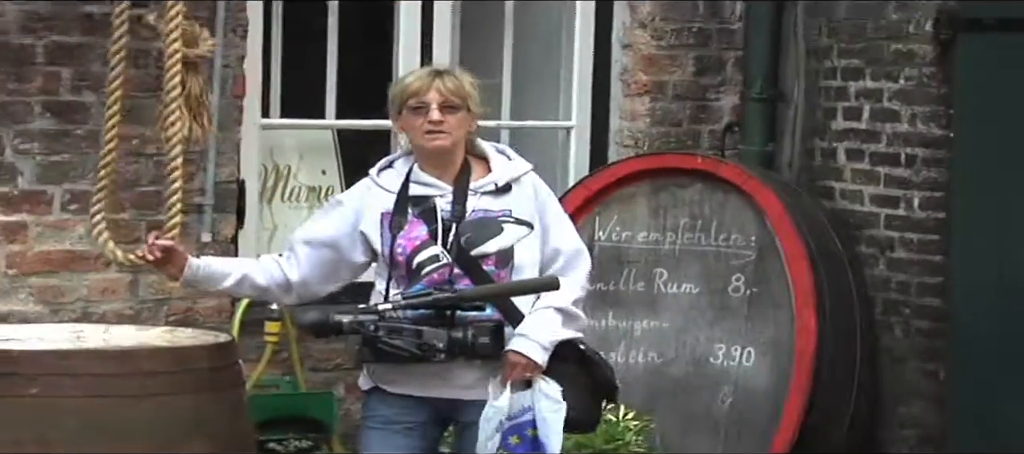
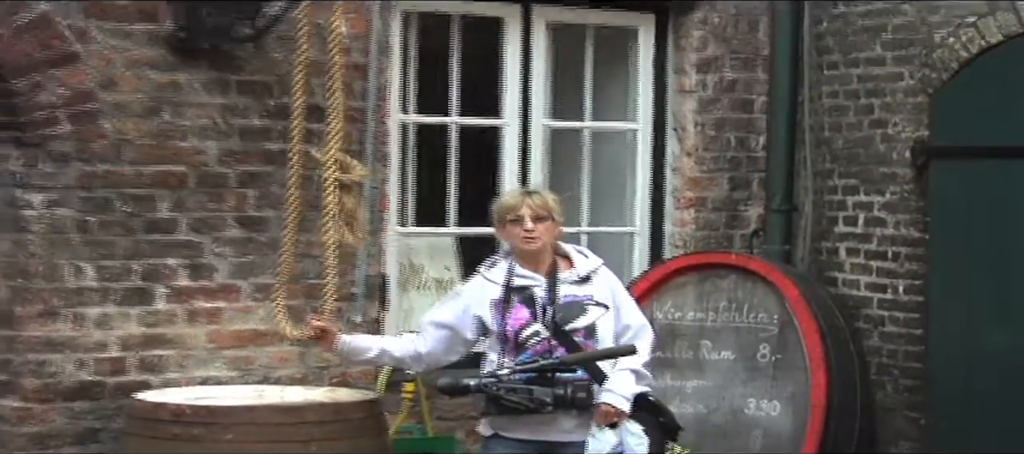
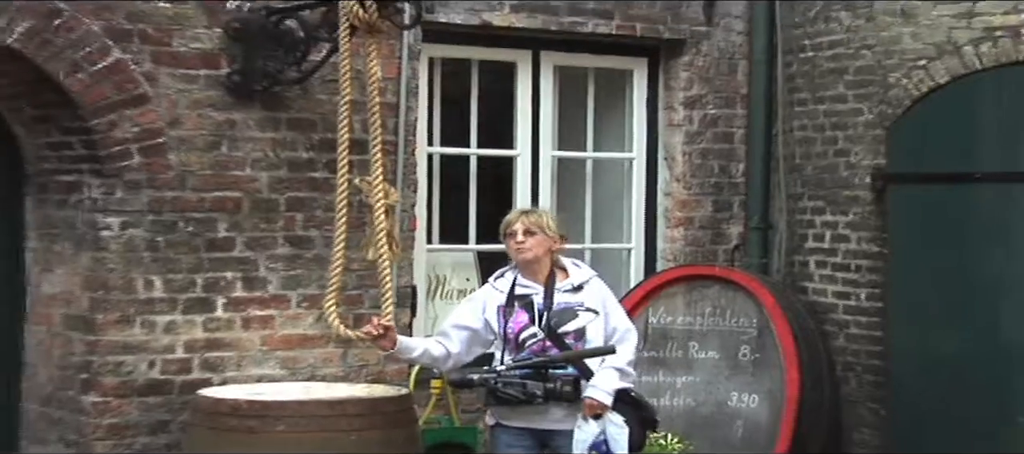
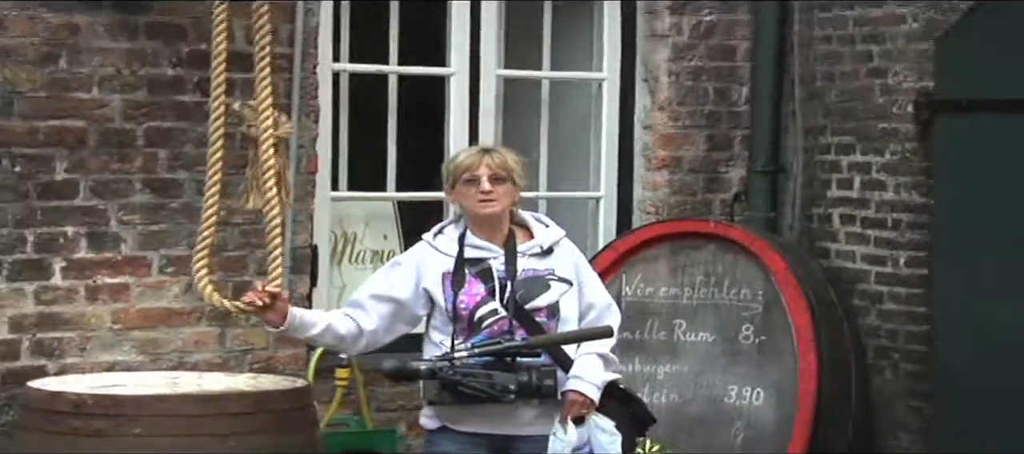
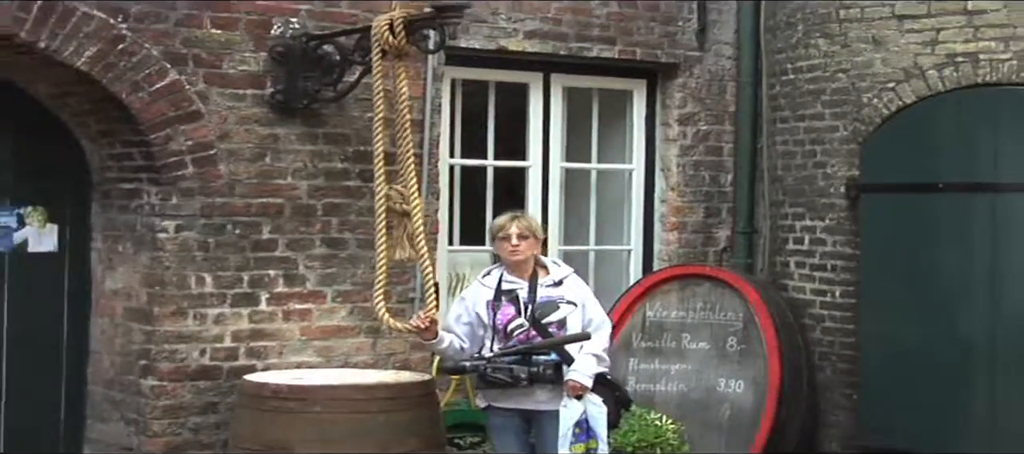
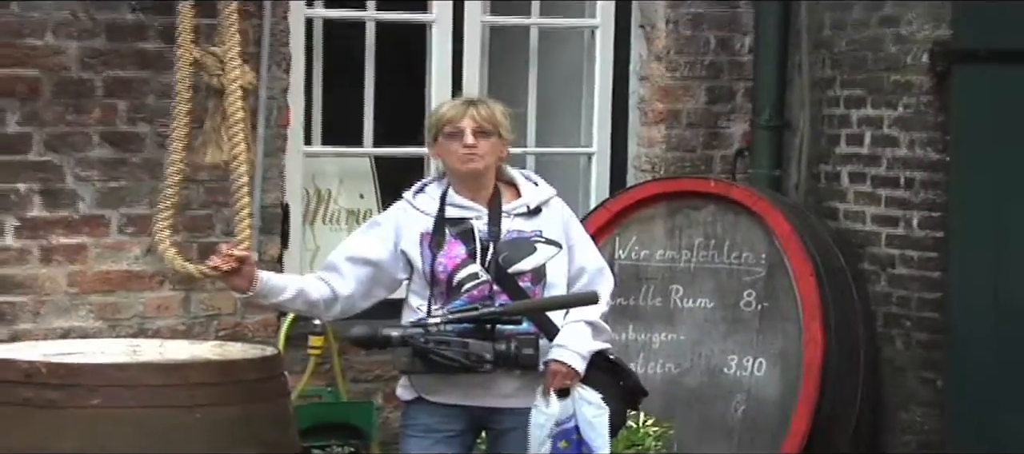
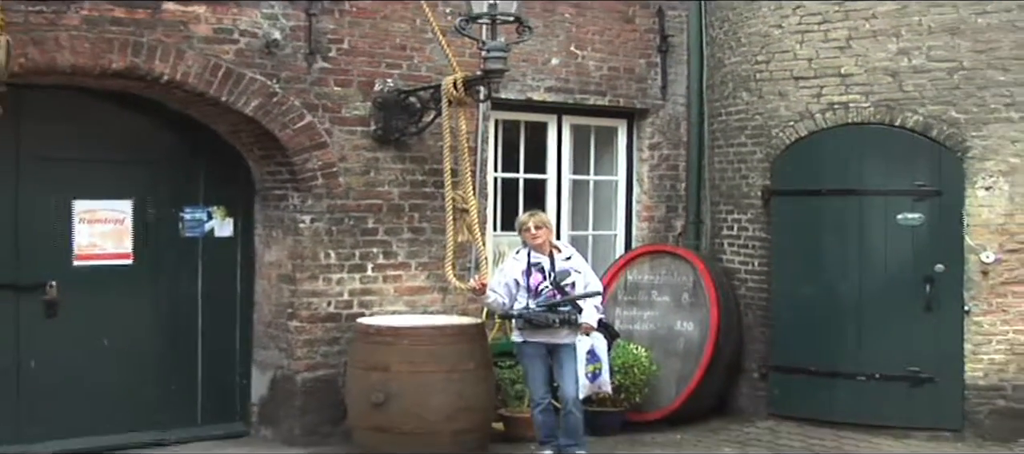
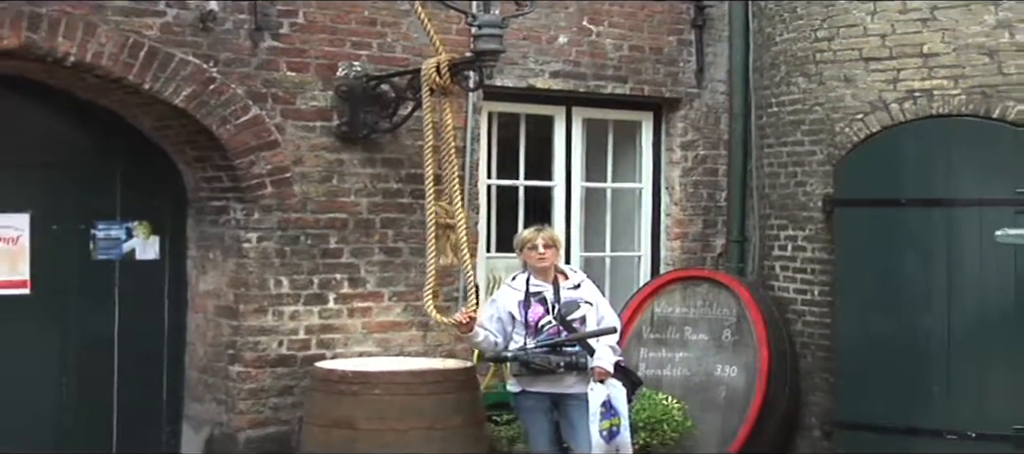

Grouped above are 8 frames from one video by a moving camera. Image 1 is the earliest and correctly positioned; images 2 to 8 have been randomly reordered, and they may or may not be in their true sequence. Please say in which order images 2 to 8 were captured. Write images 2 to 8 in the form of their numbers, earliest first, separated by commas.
6, 4, 2, 3, 5, 8, 7
